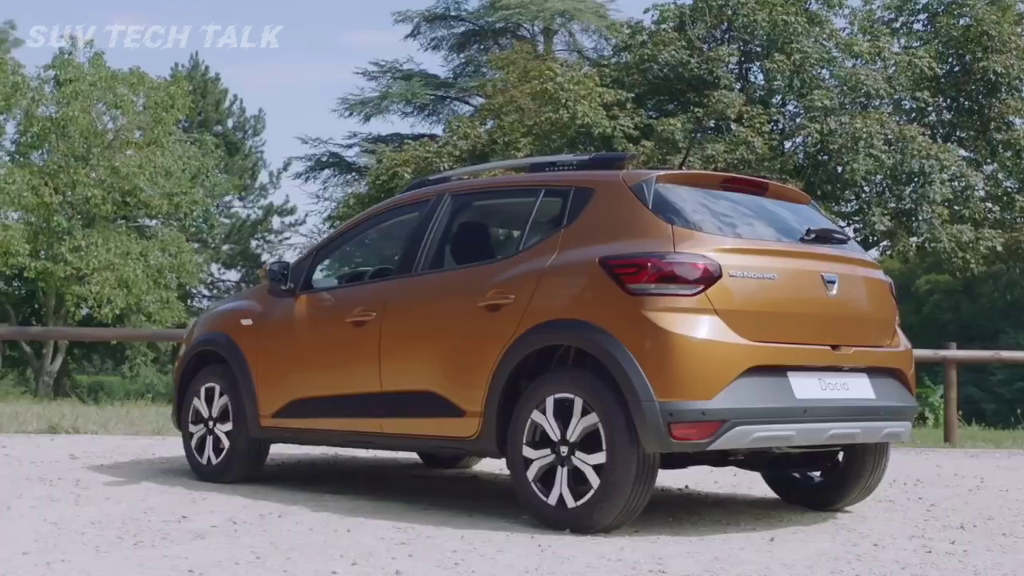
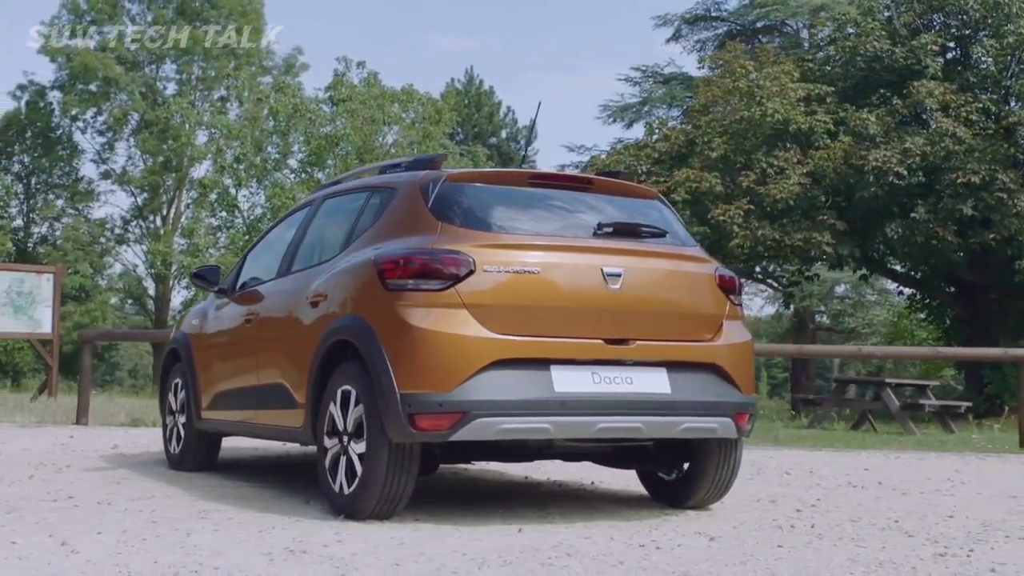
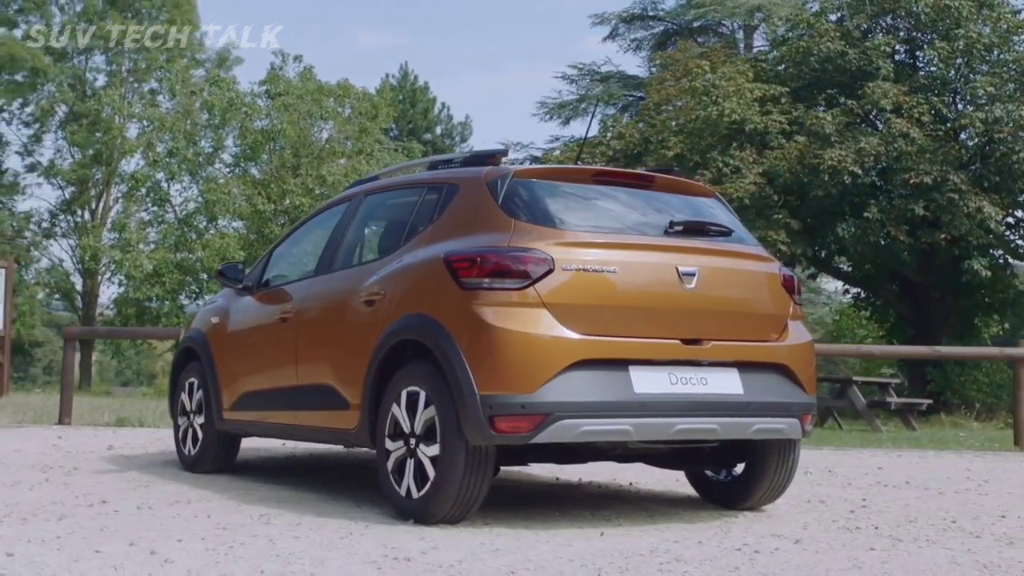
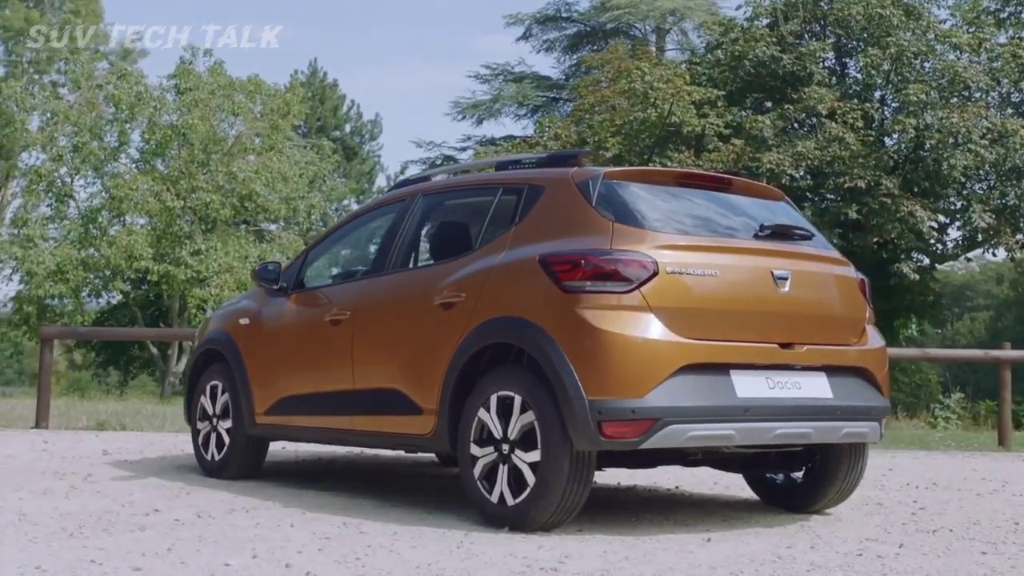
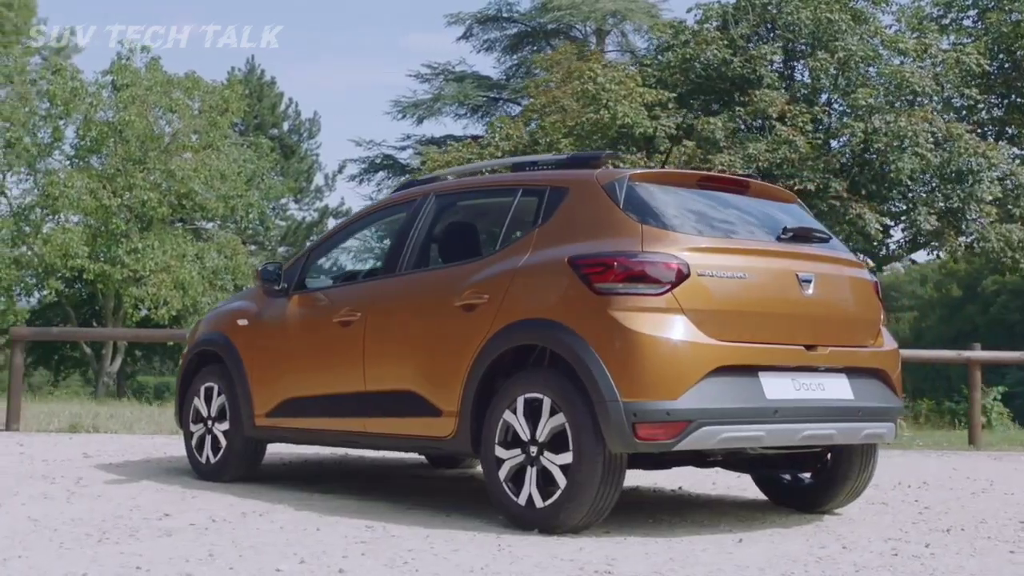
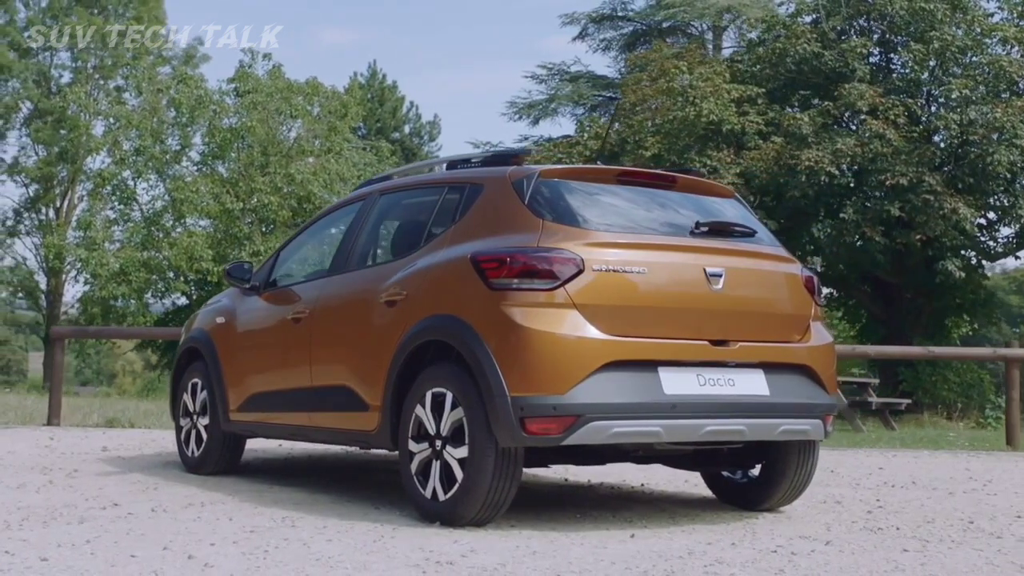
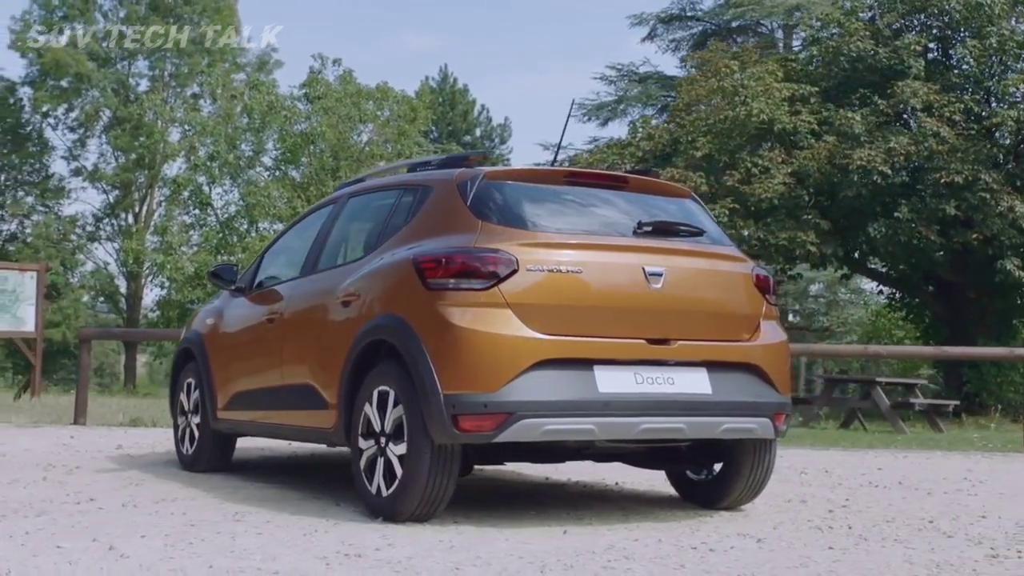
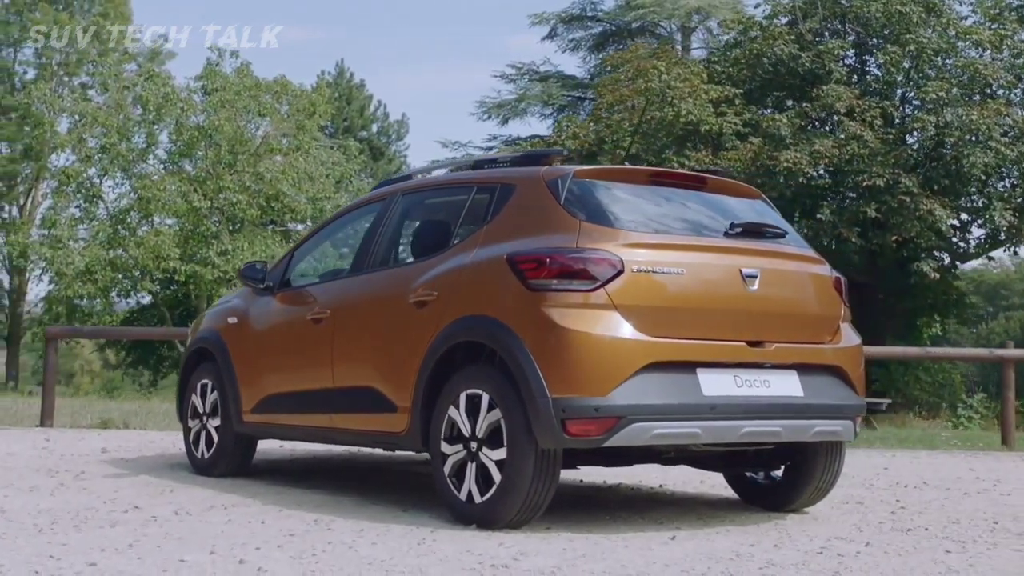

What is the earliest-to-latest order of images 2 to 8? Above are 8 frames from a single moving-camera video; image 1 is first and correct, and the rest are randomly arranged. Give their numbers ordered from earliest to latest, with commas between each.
5, 4, 8, 6, 3, 7, 2
